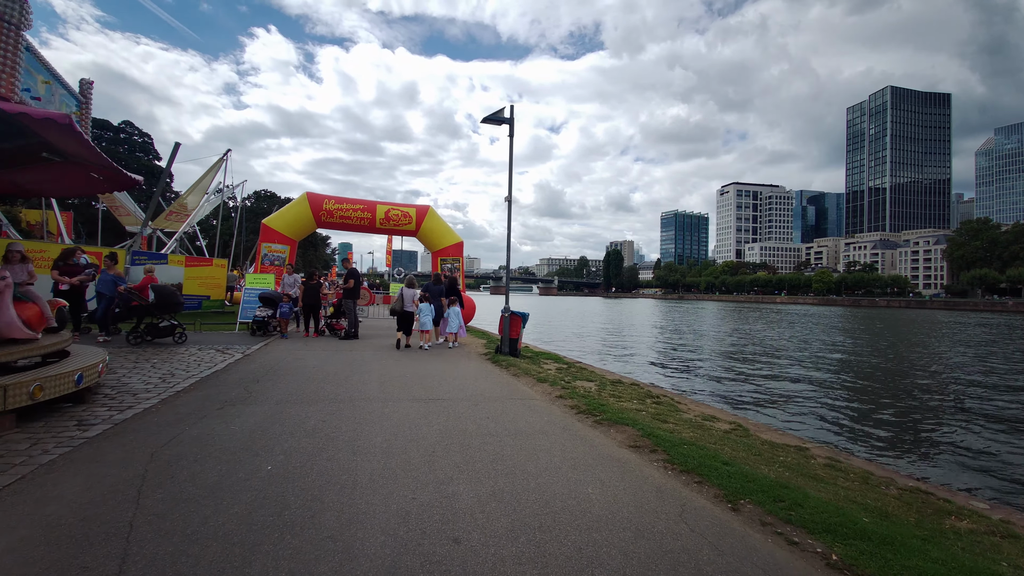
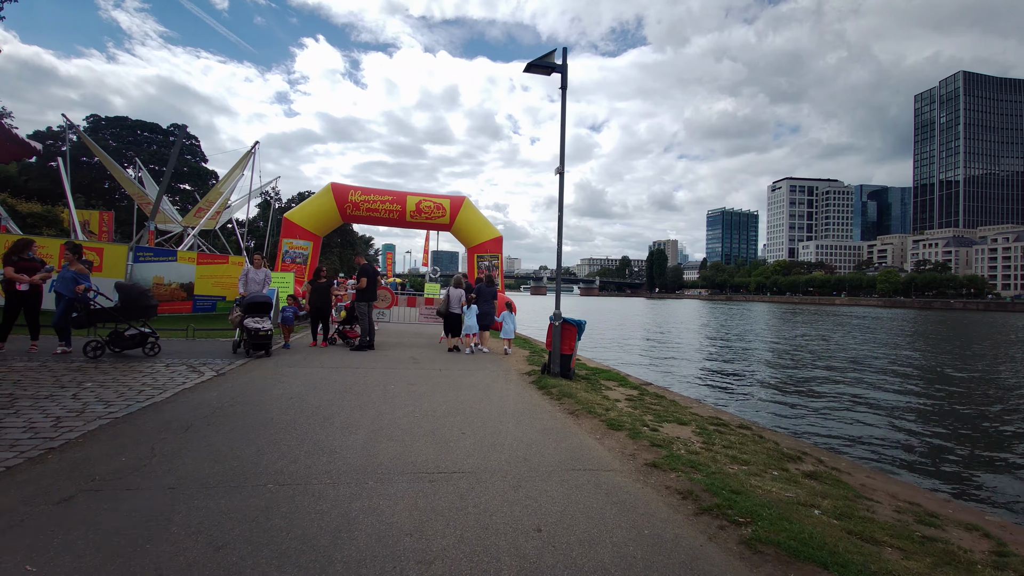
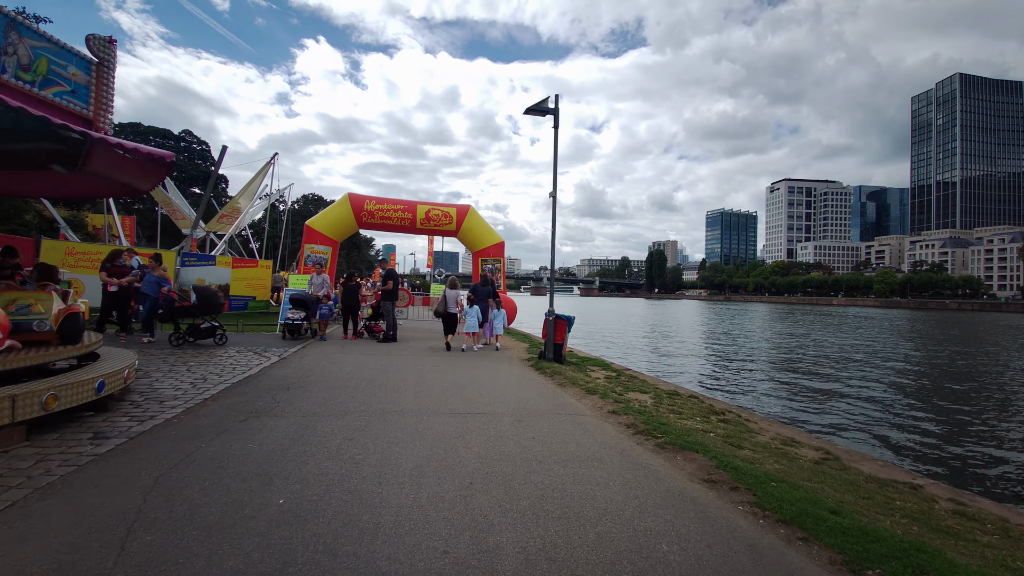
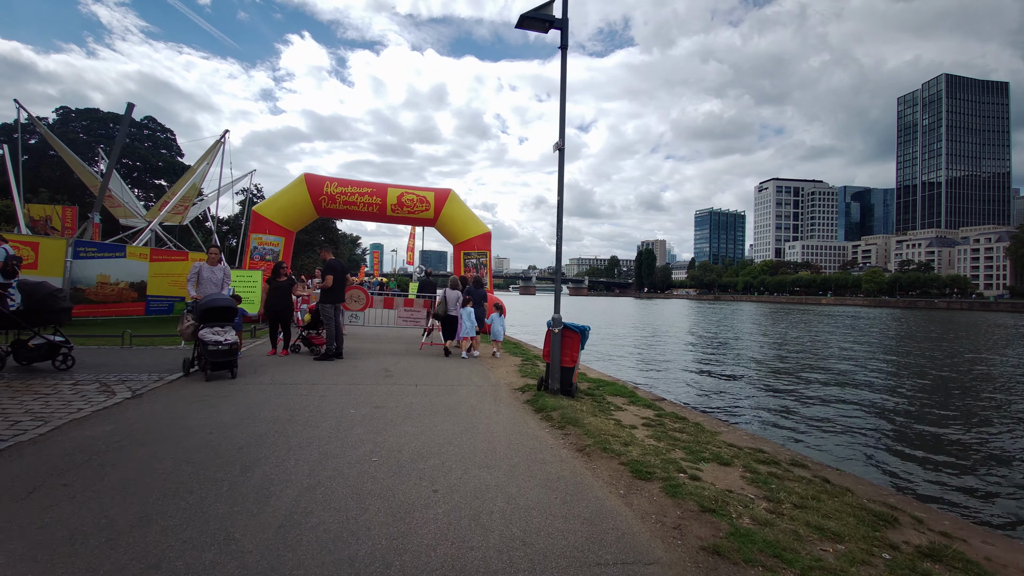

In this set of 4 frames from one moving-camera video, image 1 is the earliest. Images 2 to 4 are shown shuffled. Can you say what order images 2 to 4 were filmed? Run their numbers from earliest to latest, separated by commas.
3, 2, 4
